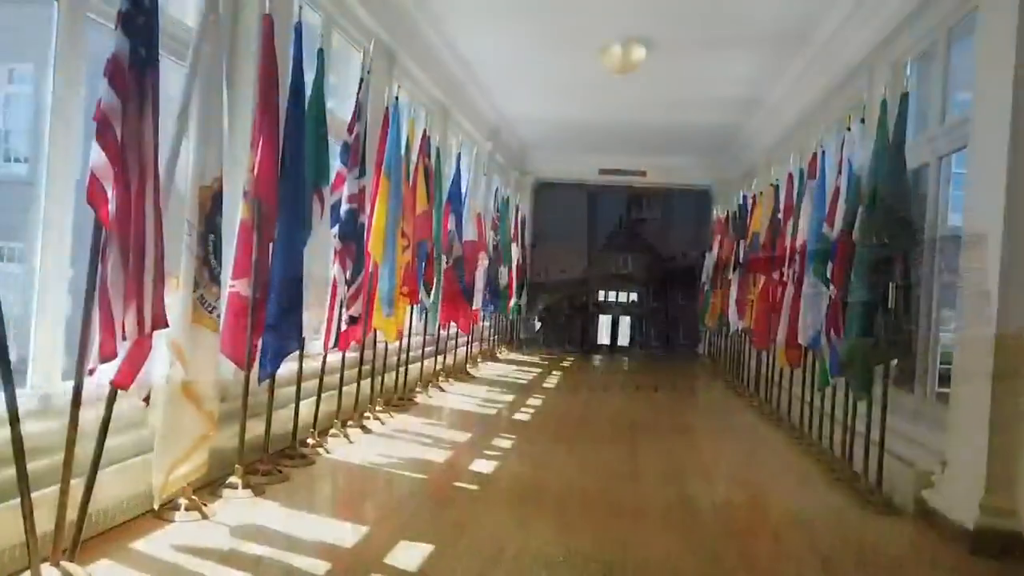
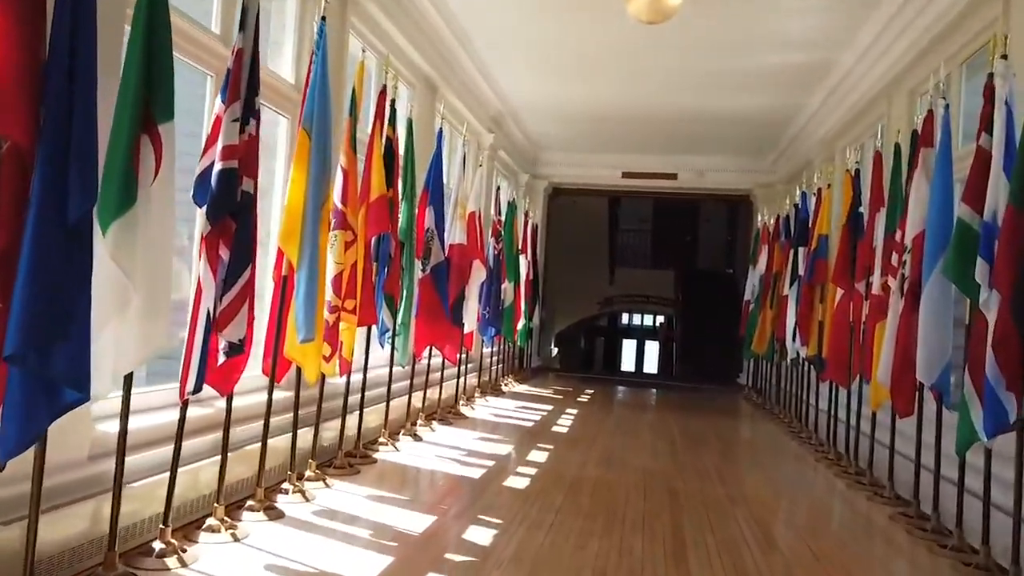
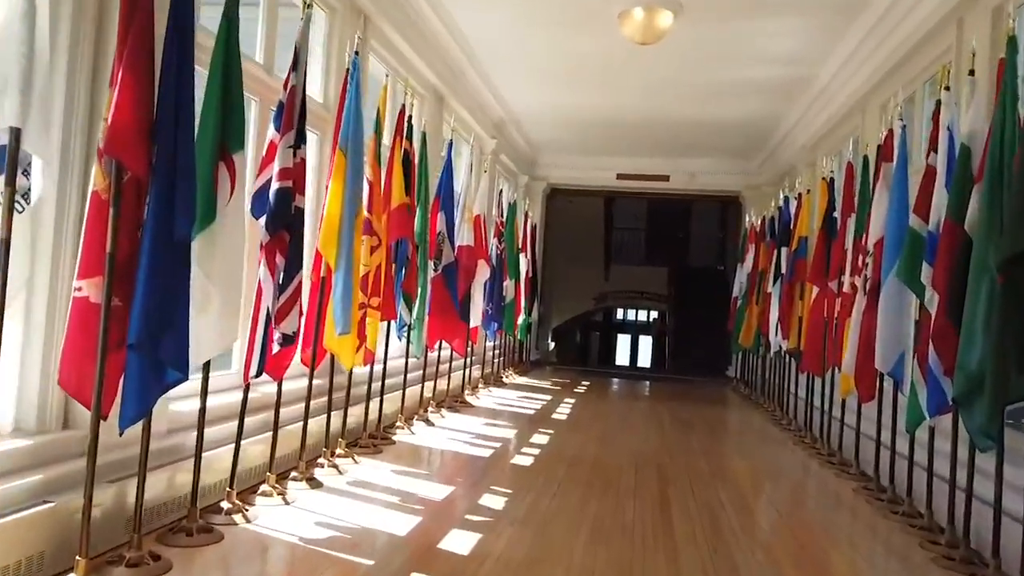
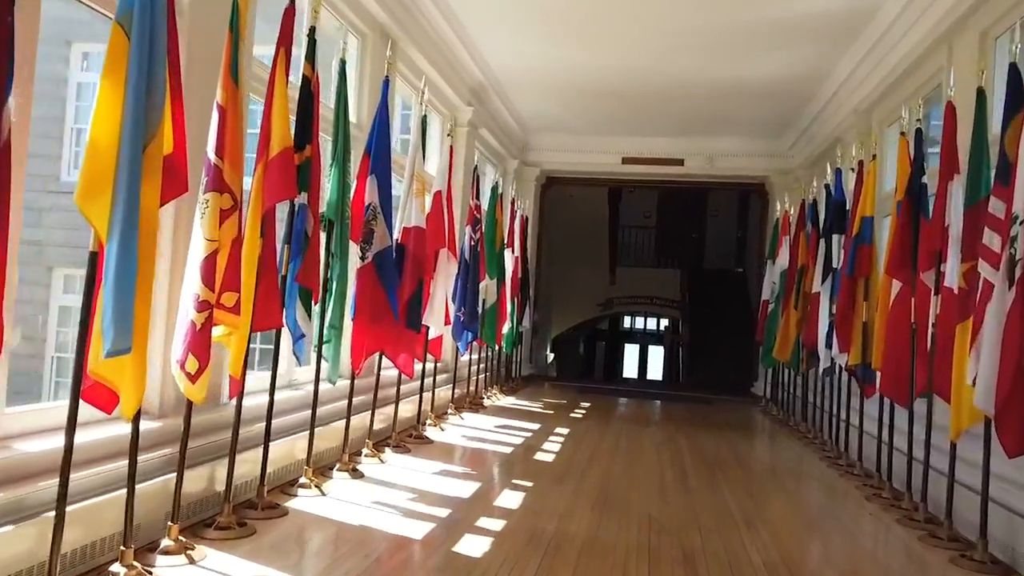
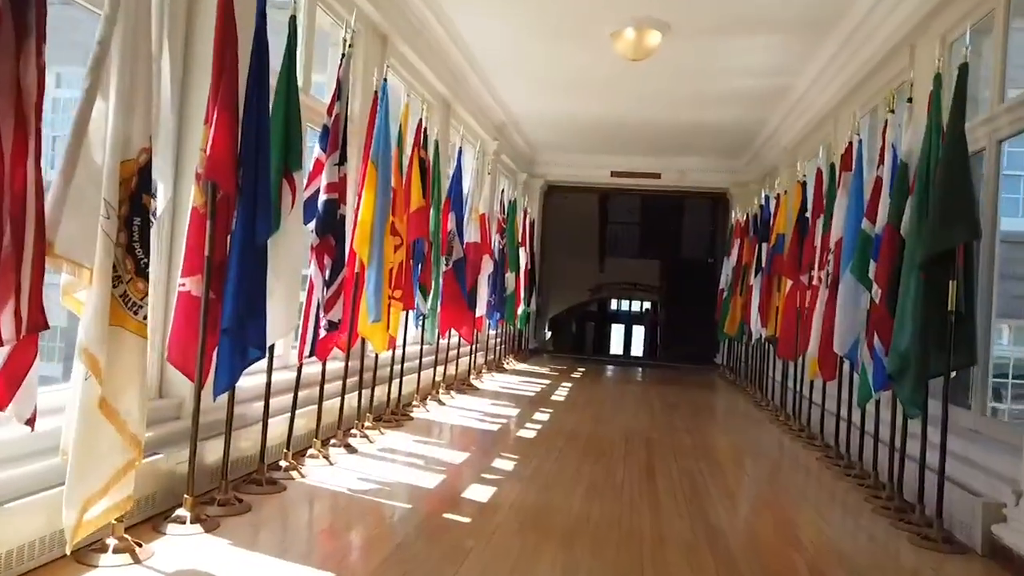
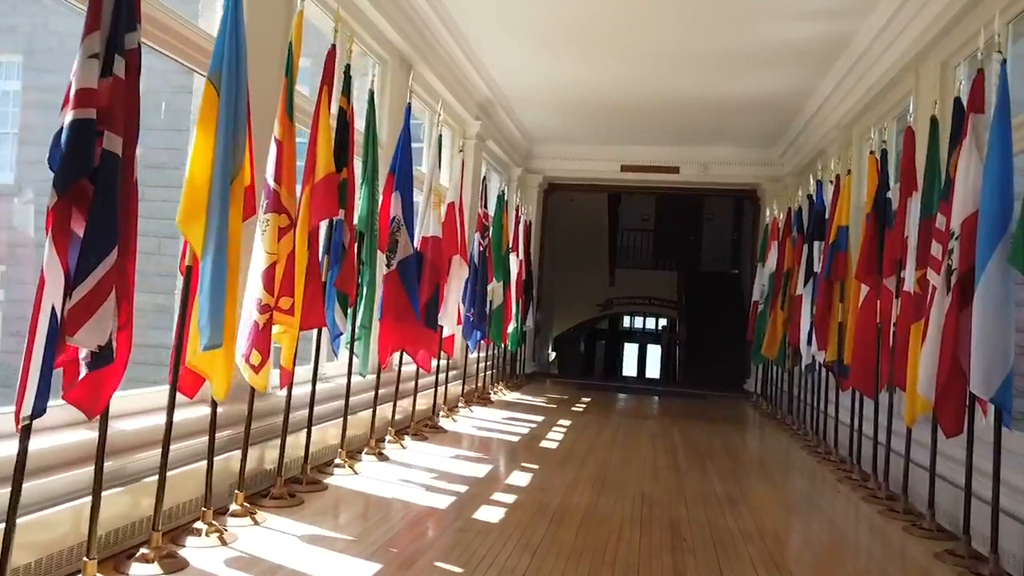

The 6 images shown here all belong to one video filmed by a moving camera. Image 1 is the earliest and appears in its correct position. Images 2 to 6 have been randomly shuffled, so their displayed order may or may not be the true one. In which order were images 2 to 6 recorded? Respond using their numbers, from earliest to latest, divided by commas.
5, 3, 2, 6, 4
